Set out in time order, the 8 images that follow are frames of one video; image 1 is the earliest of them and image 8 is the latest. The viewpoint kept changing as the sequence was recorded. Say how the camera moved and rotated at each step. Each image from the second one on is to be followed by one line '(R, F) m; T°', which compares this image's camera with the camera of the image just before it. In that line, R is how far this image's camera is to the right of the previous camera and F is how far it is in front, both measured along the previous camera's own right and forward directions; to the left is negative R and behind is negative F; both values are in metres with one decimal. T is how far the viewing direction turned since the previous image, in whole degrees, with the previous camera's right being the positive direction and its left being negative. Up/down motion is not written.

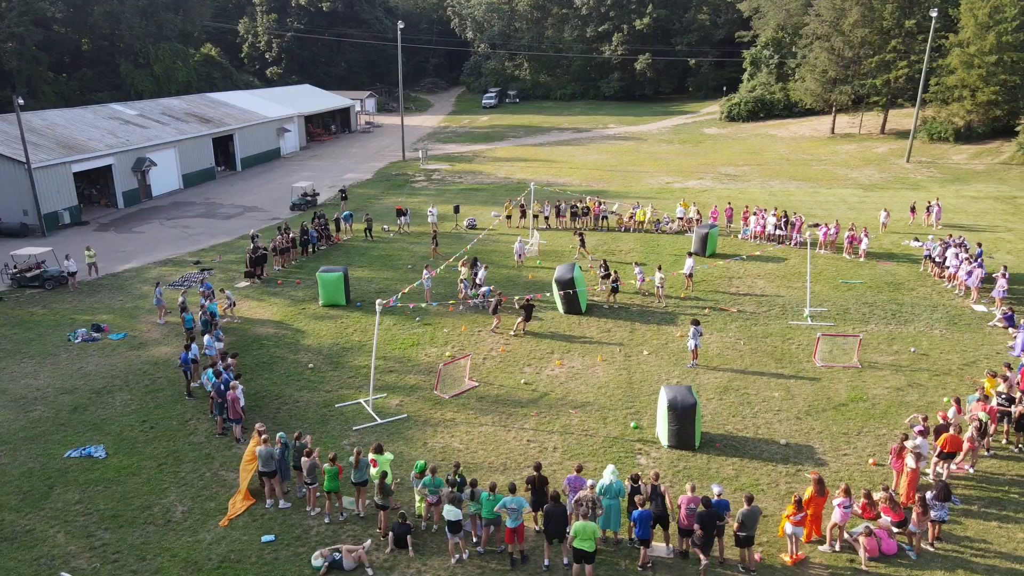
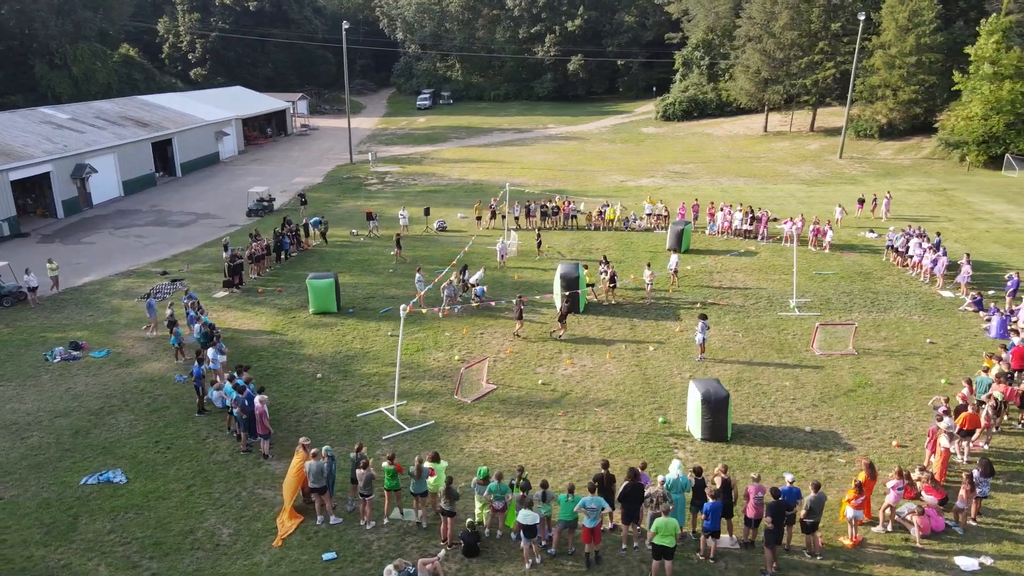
(-2.1, +0.2) m; +6°
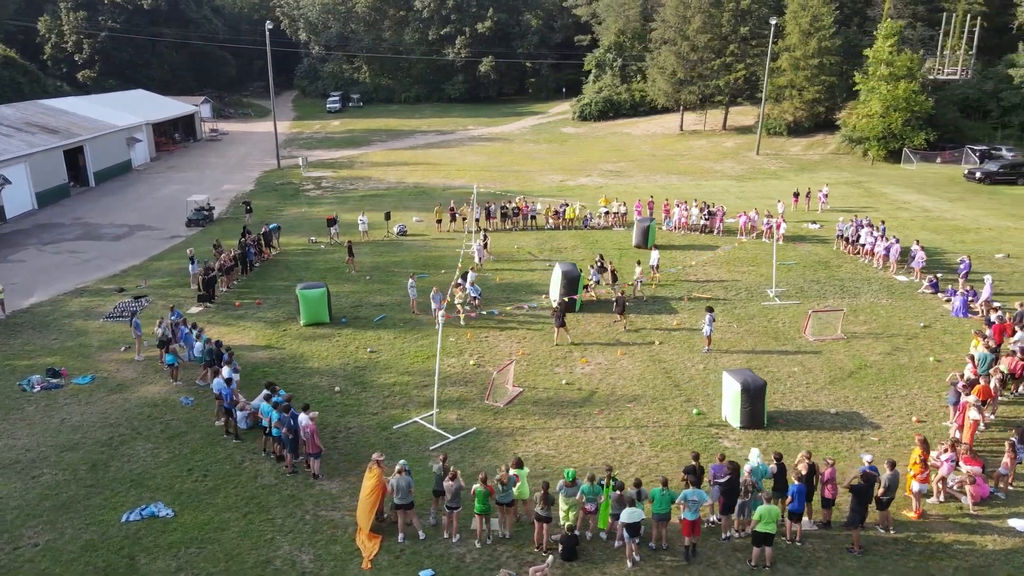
(-2.8, +0.3) m; +8°
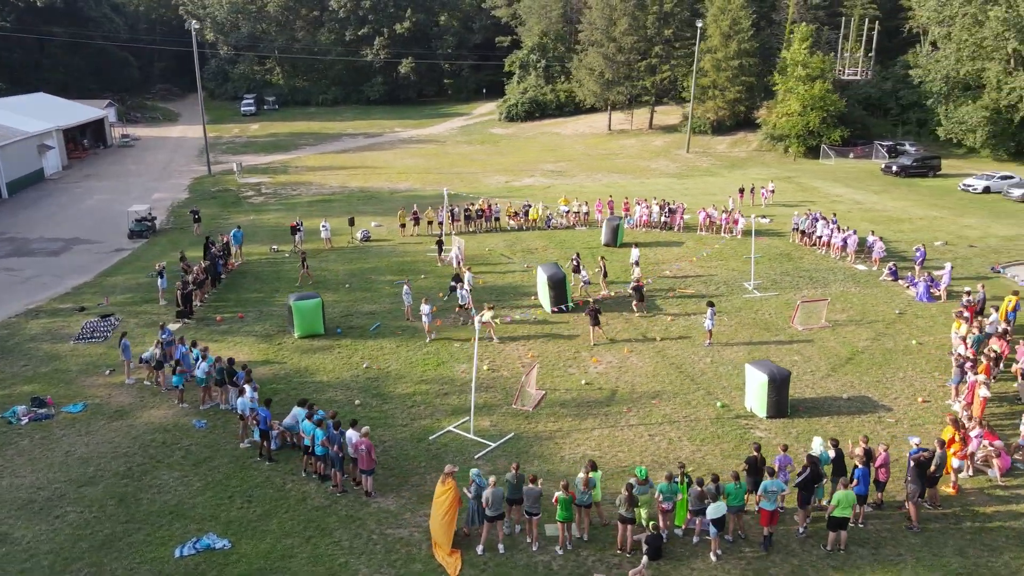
(-2.5, +0.3) m; +7°
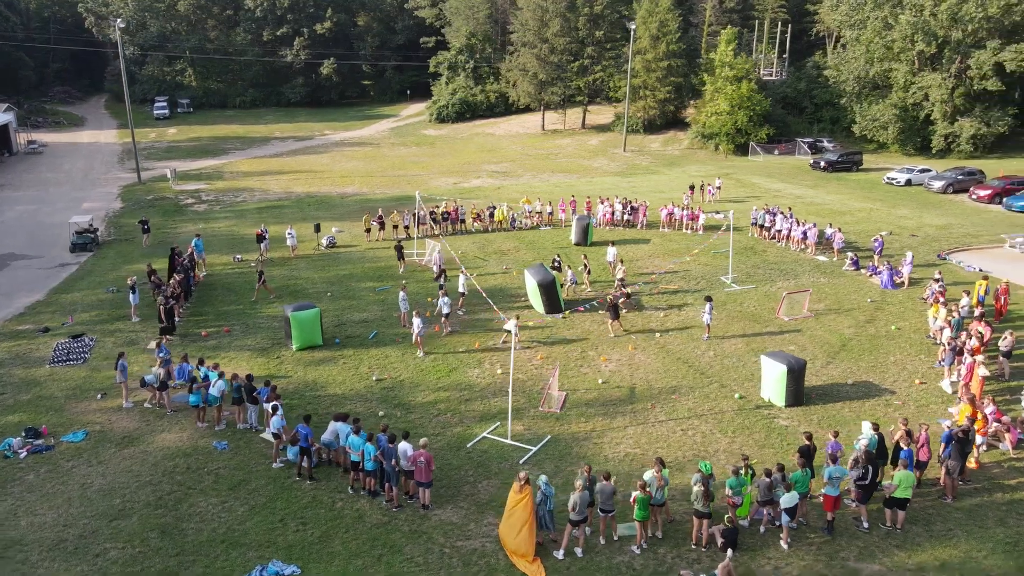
(-2.3, +0.2) m; +7°
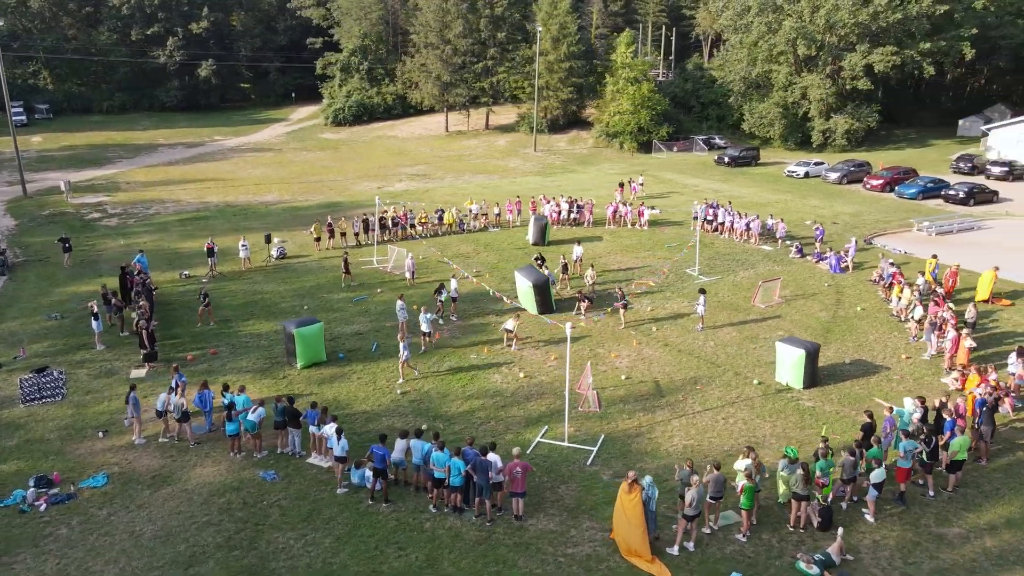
(-3.4, +0.5) m; +10°
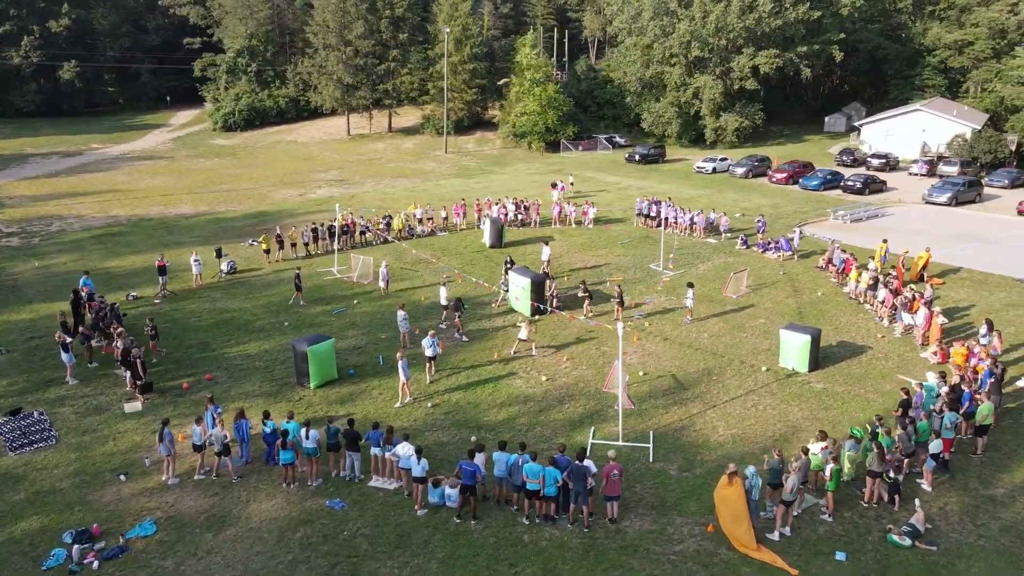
(-3.3, +0.5) m; +10°
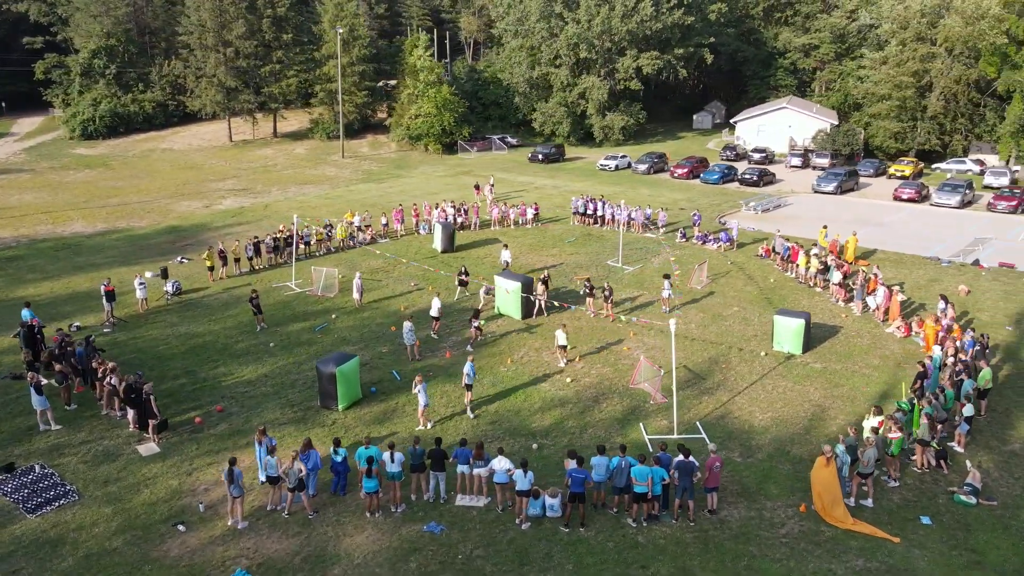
(-3.7, +0.5) m; +11°
